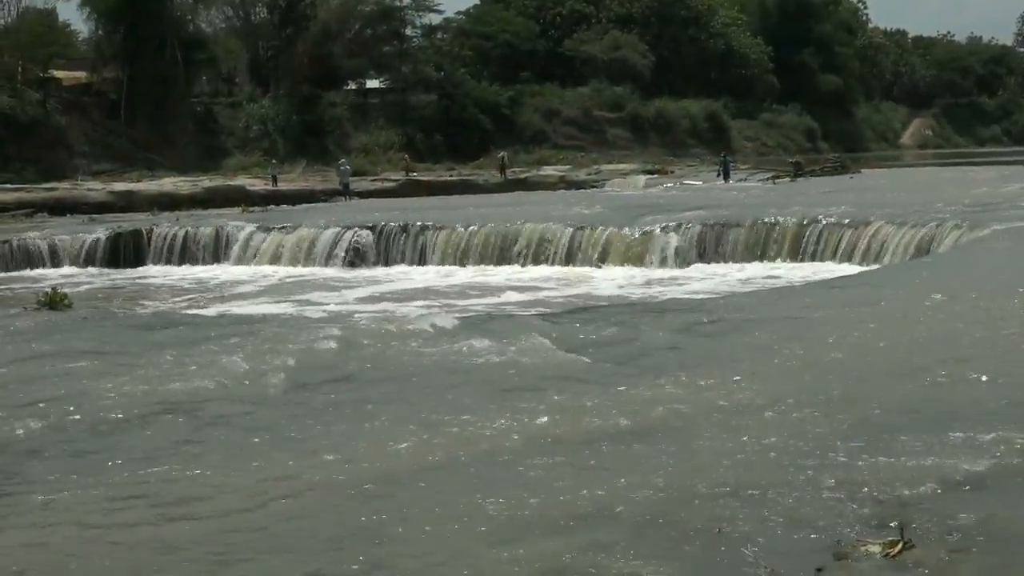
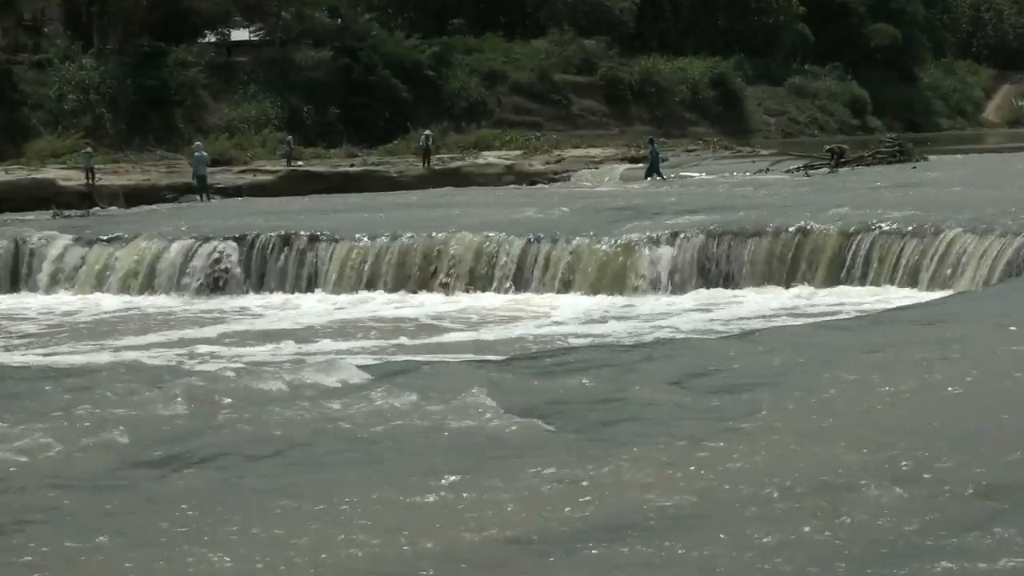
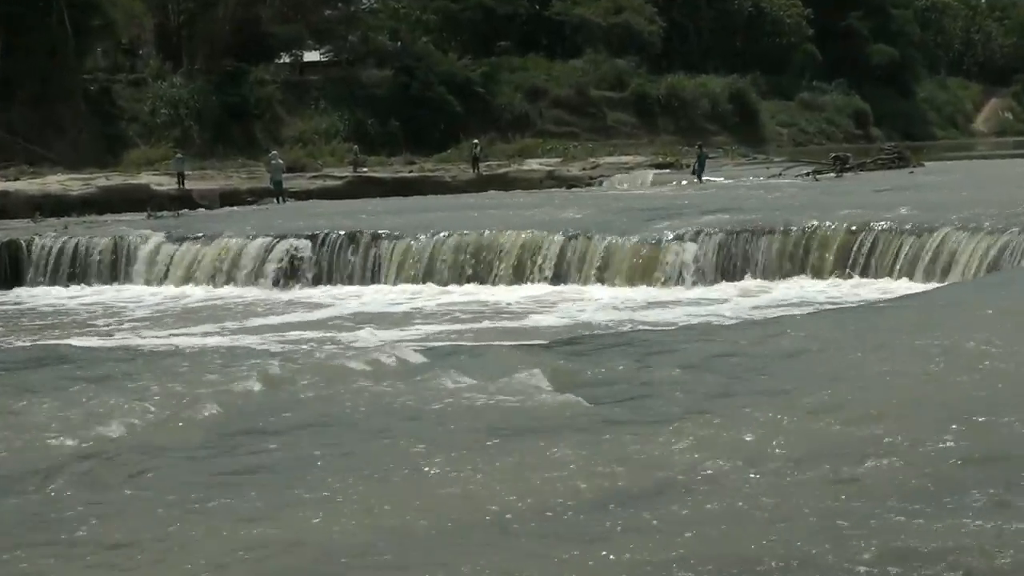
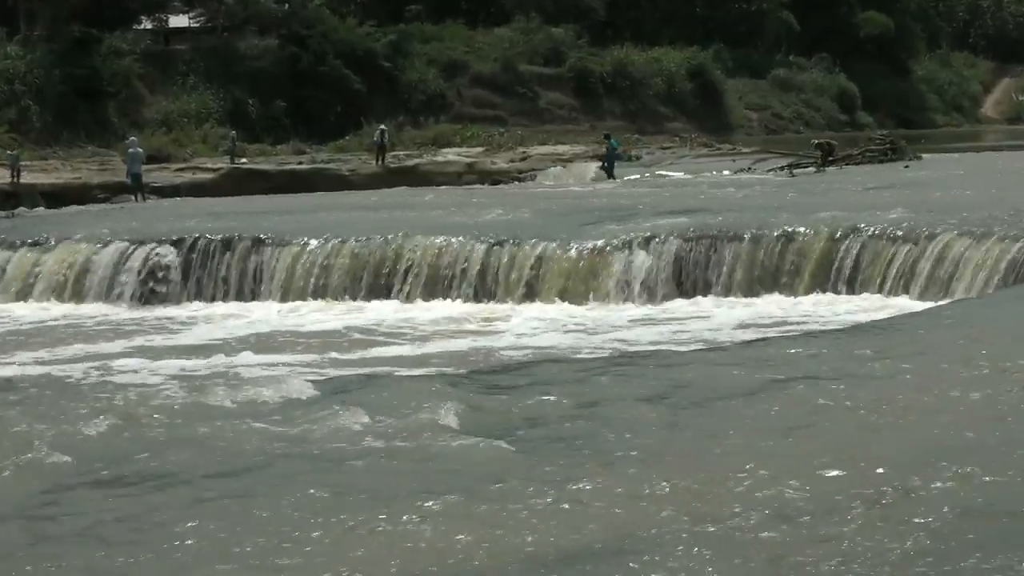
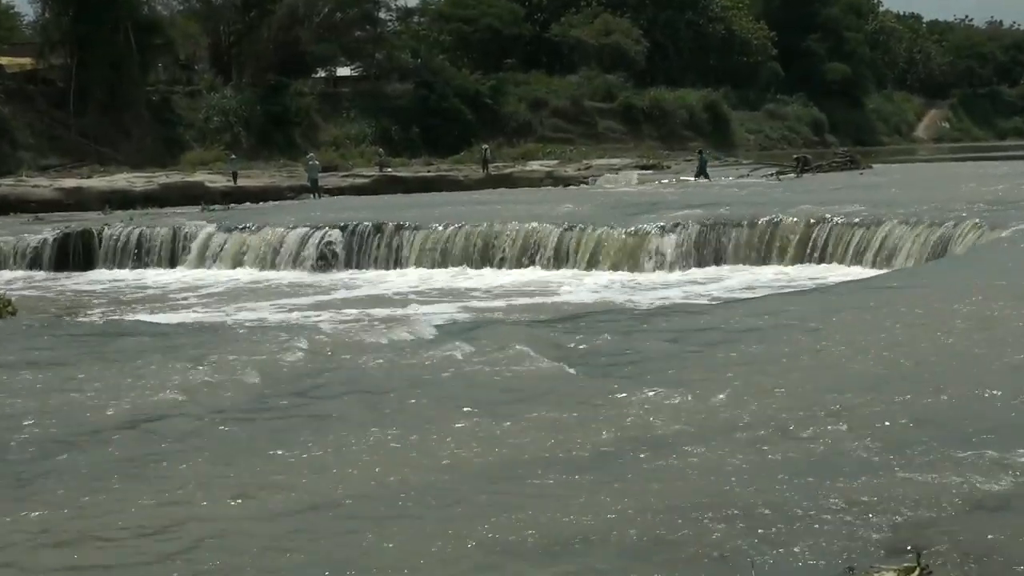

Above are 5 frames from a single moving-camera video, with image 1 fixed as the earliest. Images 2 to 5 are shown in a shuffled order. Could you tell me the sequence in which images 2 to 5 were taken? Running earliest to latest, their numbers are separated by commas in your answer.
5, 3, 2, 4
